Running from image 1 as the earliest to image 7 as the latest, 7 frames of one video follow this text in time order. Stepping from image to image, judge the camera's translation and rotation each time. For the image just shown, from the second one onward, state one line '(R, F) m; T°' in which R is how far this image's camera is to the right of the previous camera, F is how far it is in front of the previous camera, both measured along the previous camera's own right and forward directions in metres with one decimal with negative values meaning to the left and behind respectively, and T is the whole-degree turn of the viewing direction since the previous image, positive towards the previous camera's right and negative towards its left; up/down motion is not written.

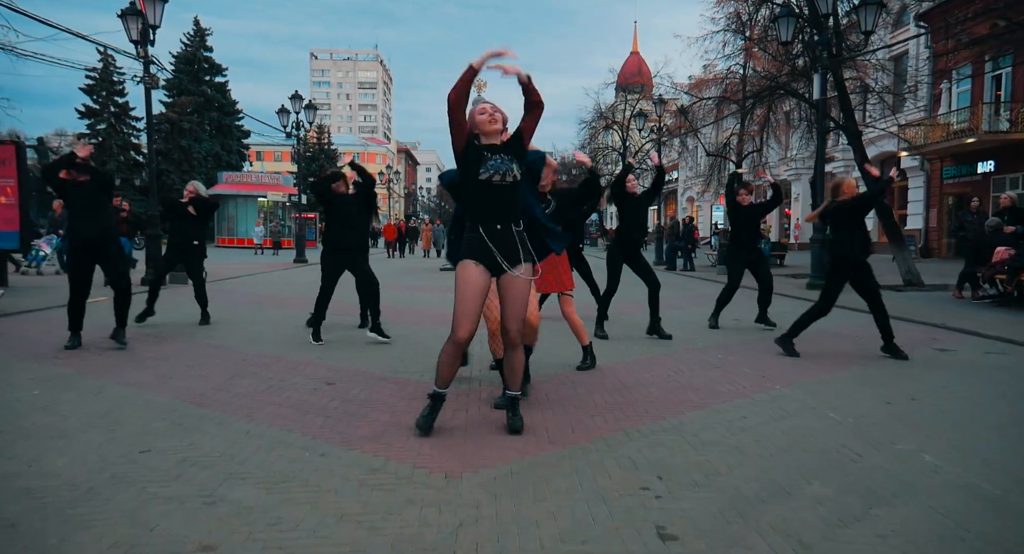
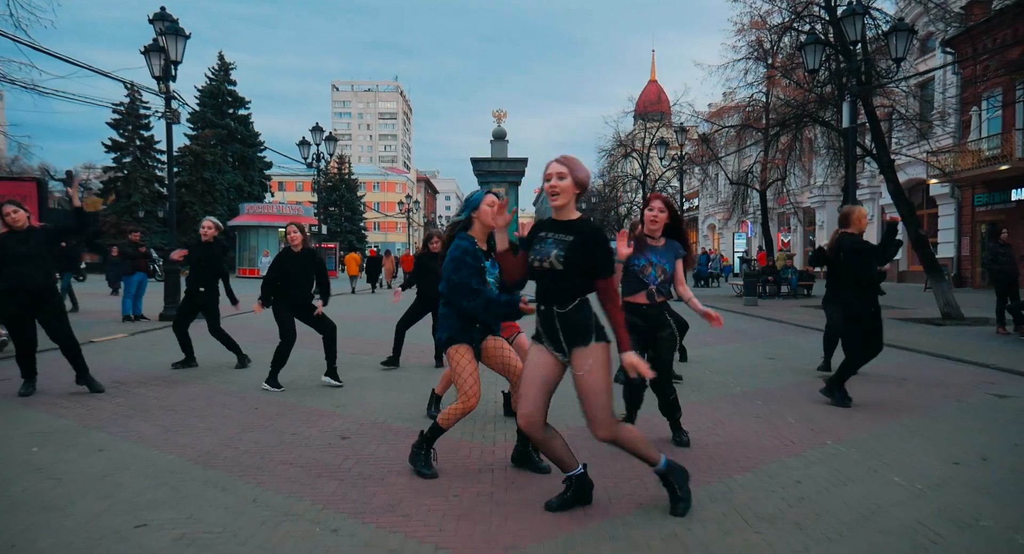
(-0.1, +0.3) m; -2°
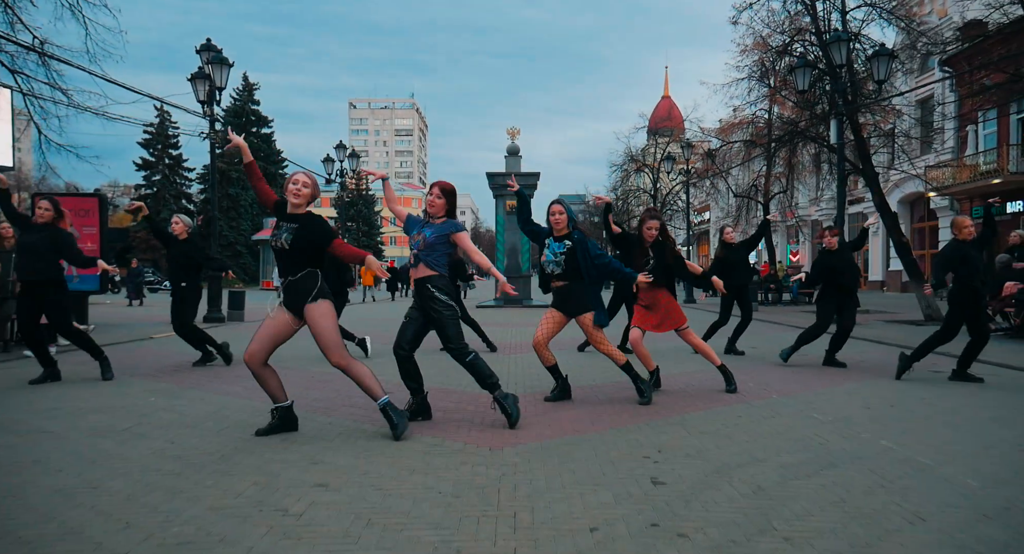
(+0.1, -1.3) m; -1°
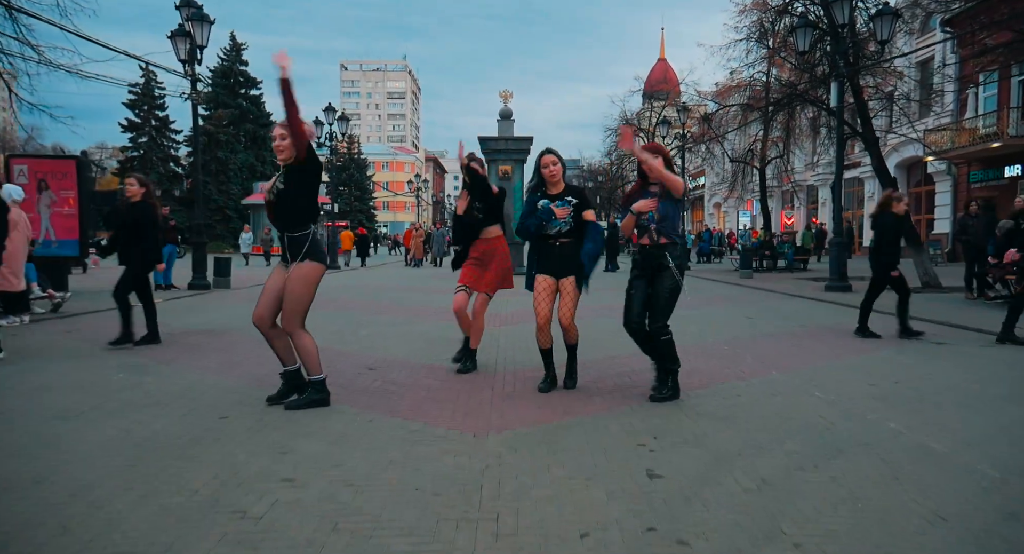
(0.0, +0.3) m; +1°
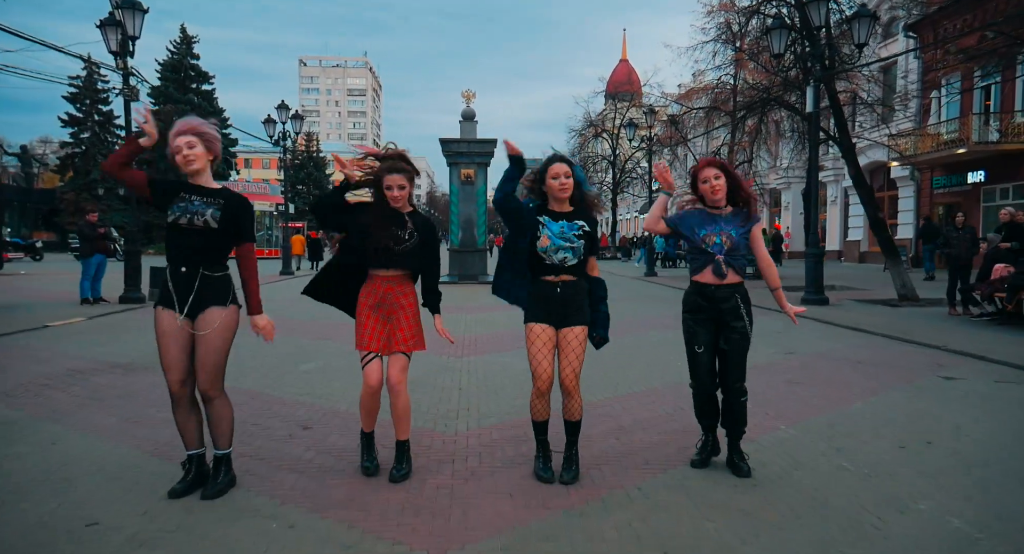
(0.0, +1.0) m; +3°
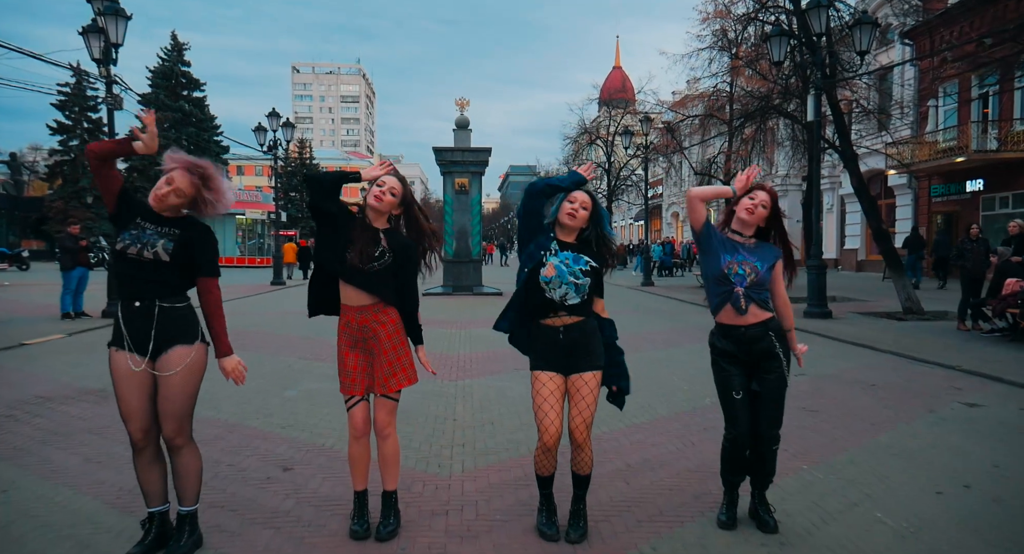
(0.0, +0.4) m; +1°
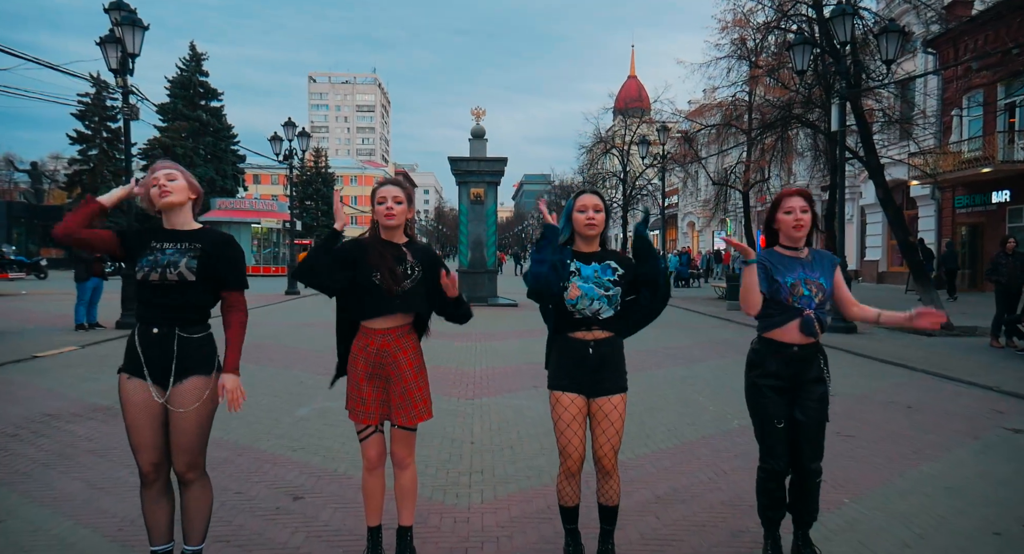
(-0.1, +0.2) m; -1°
